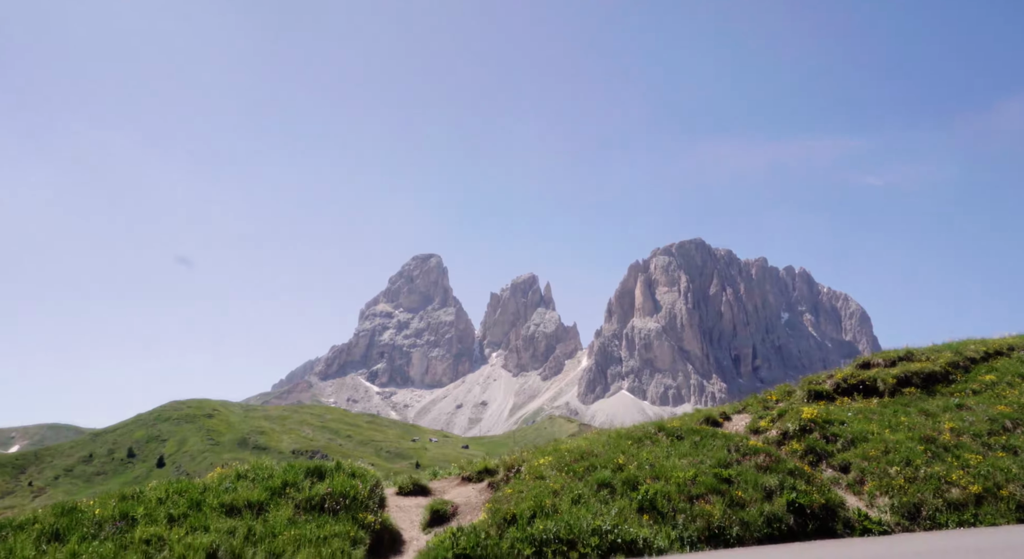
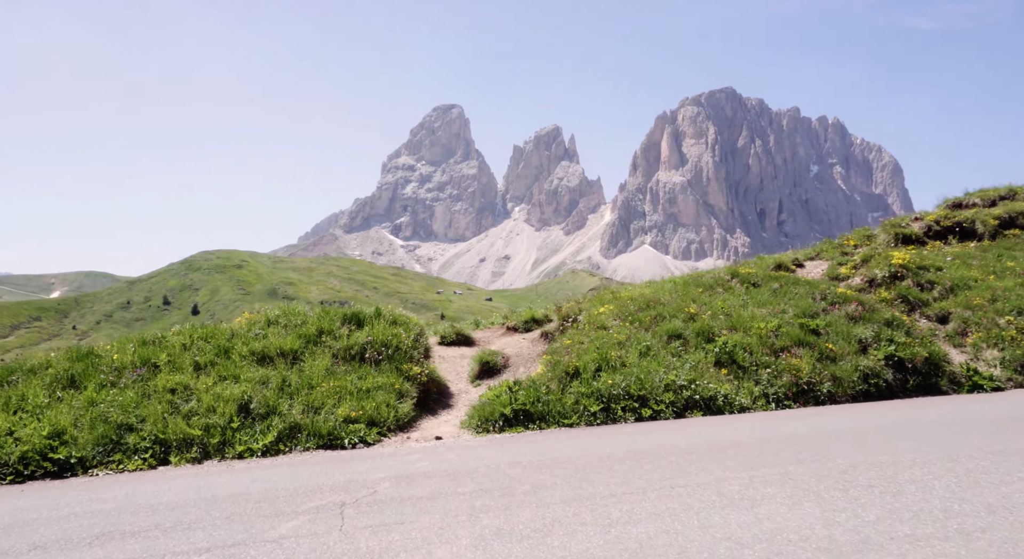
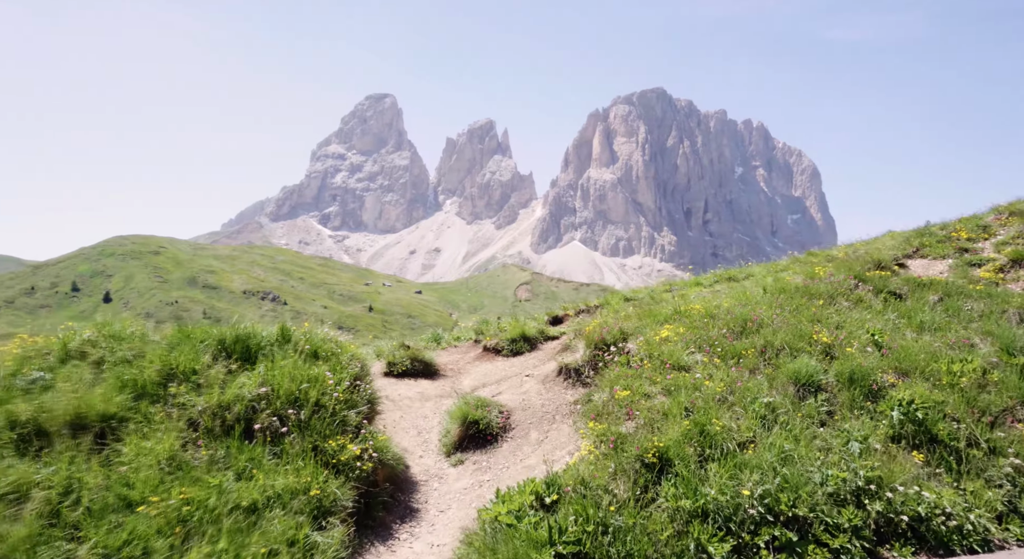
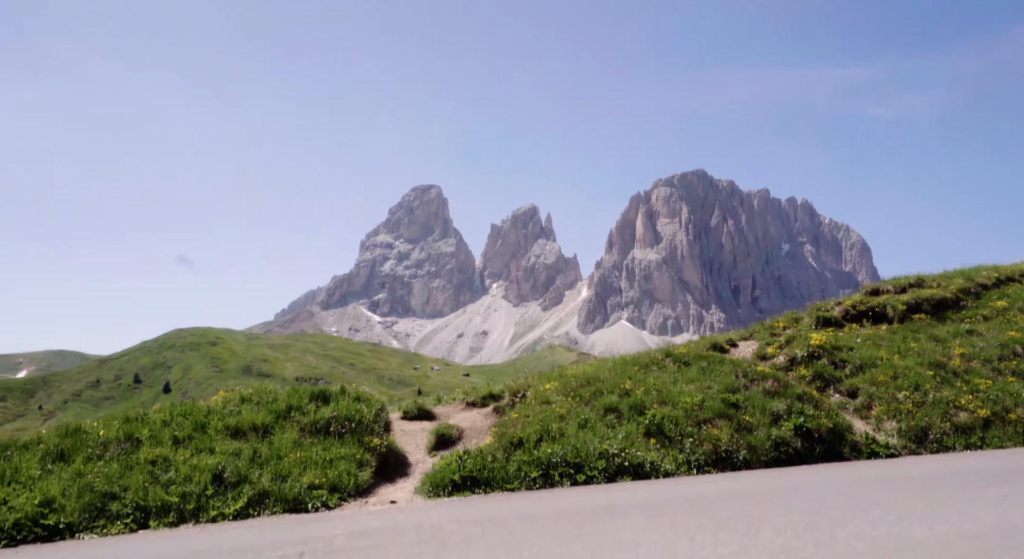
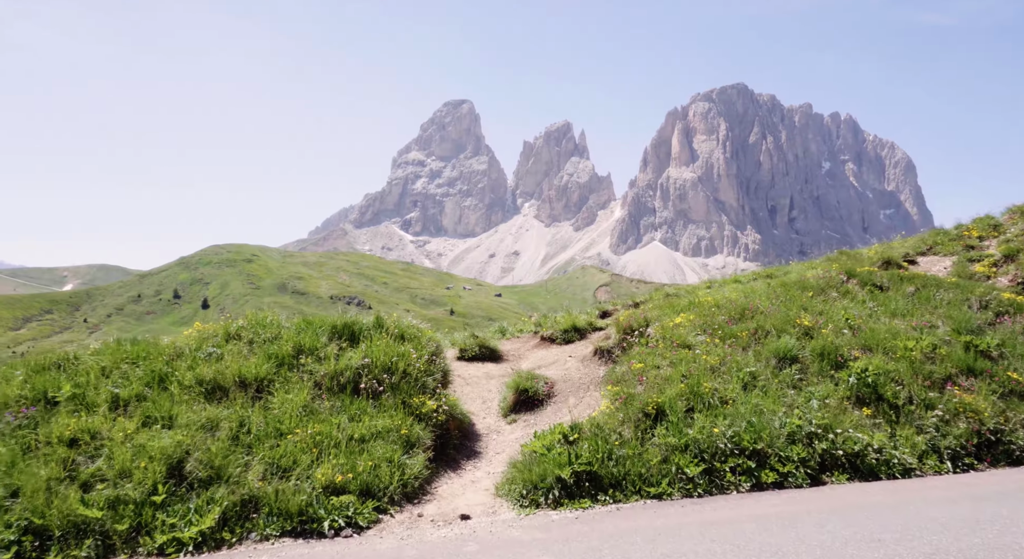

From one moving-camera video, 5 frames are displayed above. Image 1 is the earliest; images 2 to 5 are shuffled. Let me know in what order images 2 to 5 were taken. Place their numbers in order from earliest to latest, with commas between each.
4, 2, 5, 3
